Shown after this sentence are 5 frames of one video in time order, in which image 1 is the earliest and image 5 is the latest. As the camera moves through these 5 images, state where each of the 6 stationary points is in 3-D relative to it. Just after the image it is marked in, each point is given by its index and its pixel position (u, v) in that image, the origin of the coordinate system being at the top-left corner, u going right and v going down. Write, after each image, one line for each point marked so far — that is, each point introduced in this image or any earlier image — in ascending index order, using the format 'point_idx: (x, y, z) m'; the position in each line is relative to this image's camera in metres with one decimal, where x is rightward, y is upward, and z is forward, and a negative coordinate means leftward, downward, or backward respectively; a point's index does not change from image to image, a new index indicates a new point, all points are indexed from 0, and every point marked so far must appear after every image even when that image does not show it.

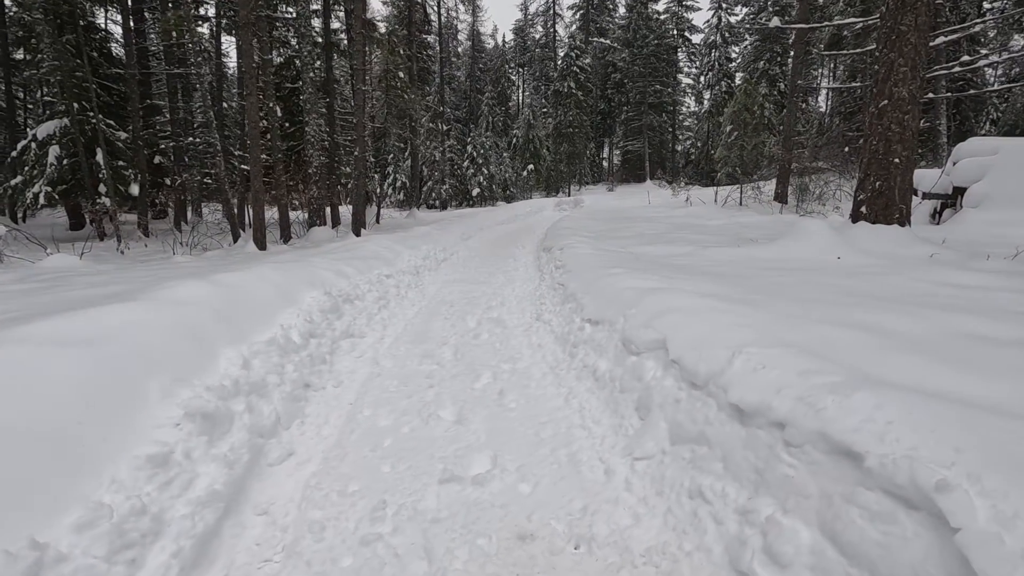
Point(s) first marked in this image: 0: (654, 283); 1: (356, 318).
0: (+1.4, 0.0, +5.3) m
1: (-1.7, -0.3, +5.8) m
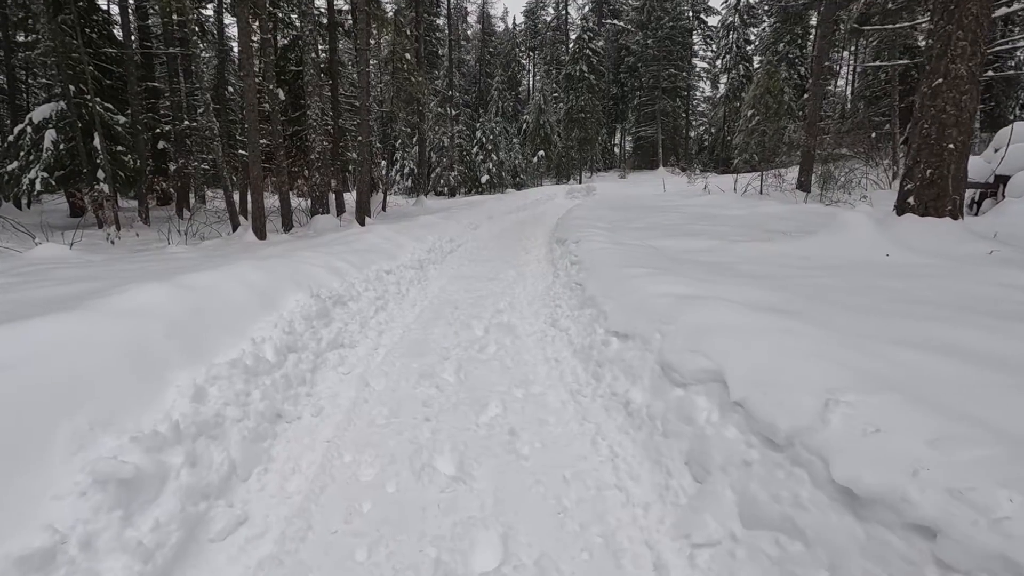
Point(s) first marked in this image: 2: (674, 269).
0: (+1.5, 0.0, +4.5) m
1: (-1.6, -0.4, +5.1) m
2: (+1.8, +0.2, +5.8) m
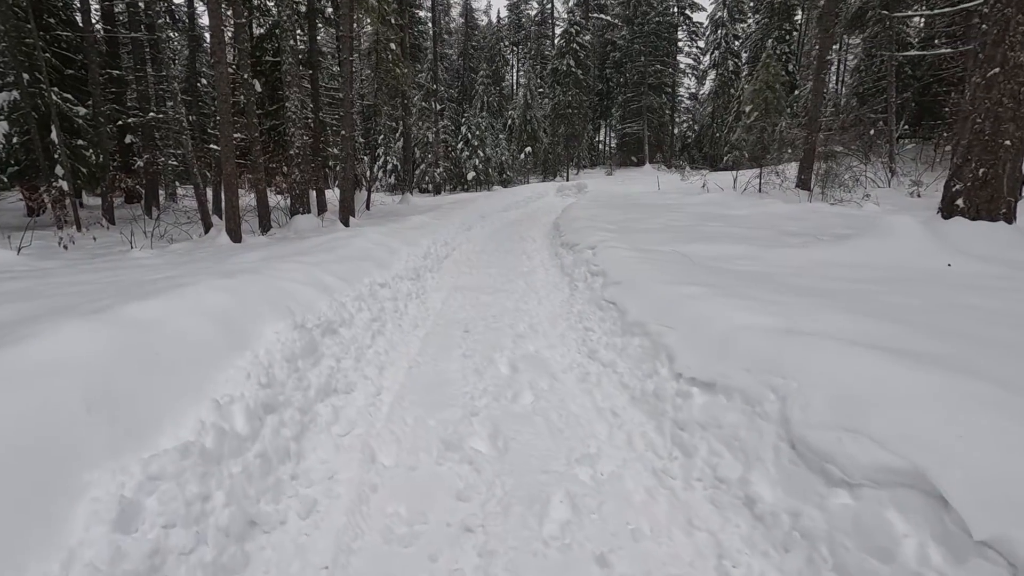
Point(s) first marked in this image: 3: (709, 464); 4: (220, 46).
0: (+1.8, -0.2, +3.6) m
1: (-1.3, -0.6, +4.1) m
2: (+2.0, 0.0, +4.9) m
3: (+1.0, -0.9, +2.6) m
4: (-6.3, +5.2, +11.4) m
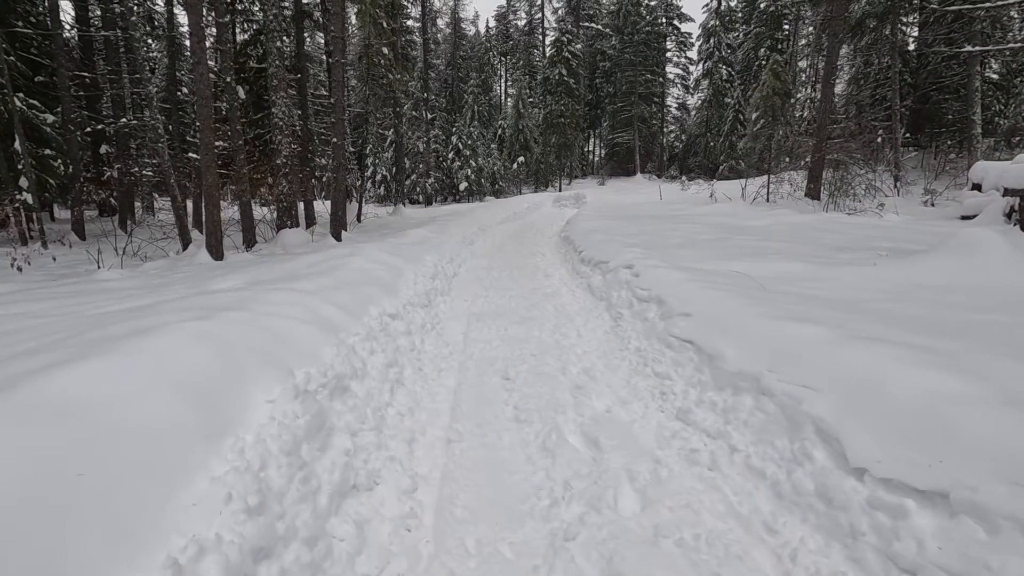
0: (+2.2, -0.5, +2.6) m
1: (-0.9, -0.9, +3.0) m
2: (+2.4, -0.2, +3.9) m
3: (+1.5, -1.1, +1.5) m
4: (-6.0, +4.7, +10.3) m
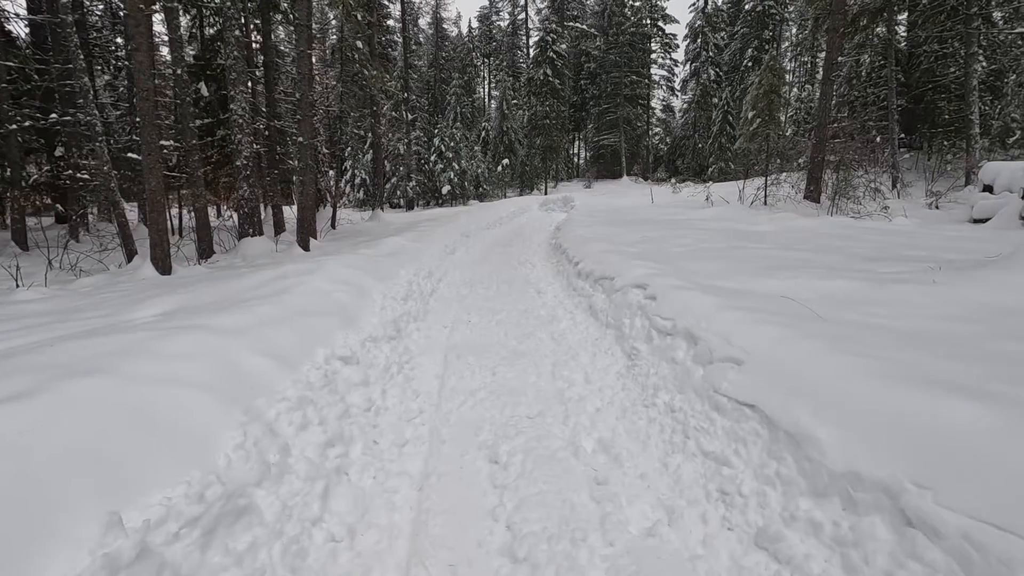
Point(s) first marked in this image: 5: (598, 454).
0: (+2.2, -0.7, +1.4) m
1: (-0.9, -1.1, +1.7) m
2: (+2.4, -0.5, +2.7) m
3: (+1.5, -1.3, +0.3) m
4: (-6.3, +4.4, +8.9) m
5: (+0.5, -1.0, +3.1) m
